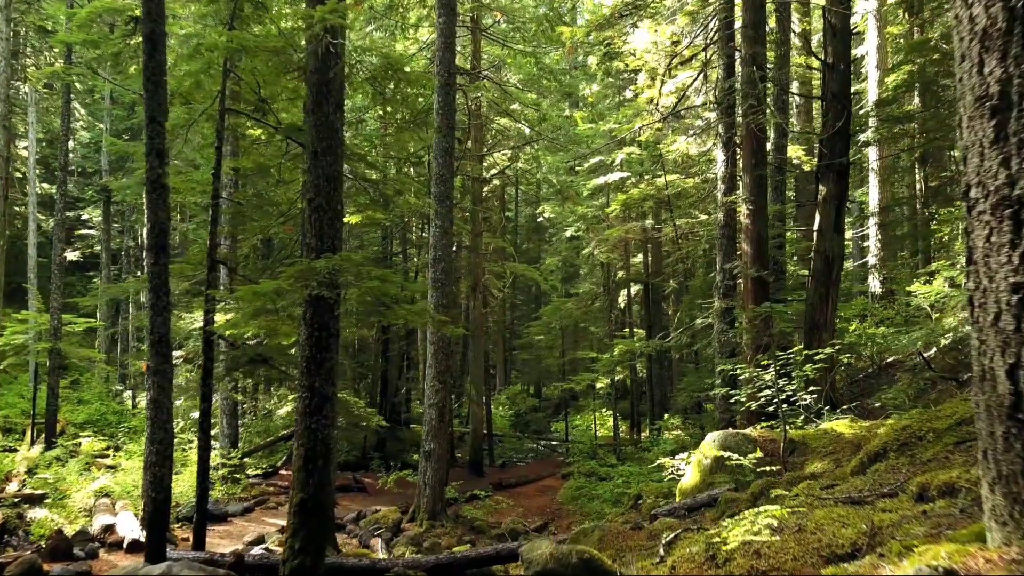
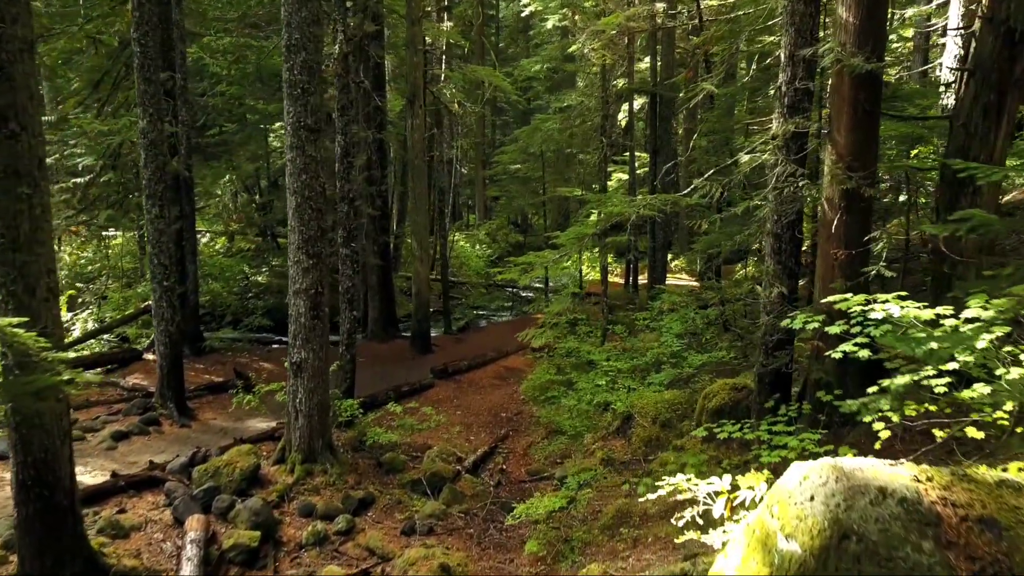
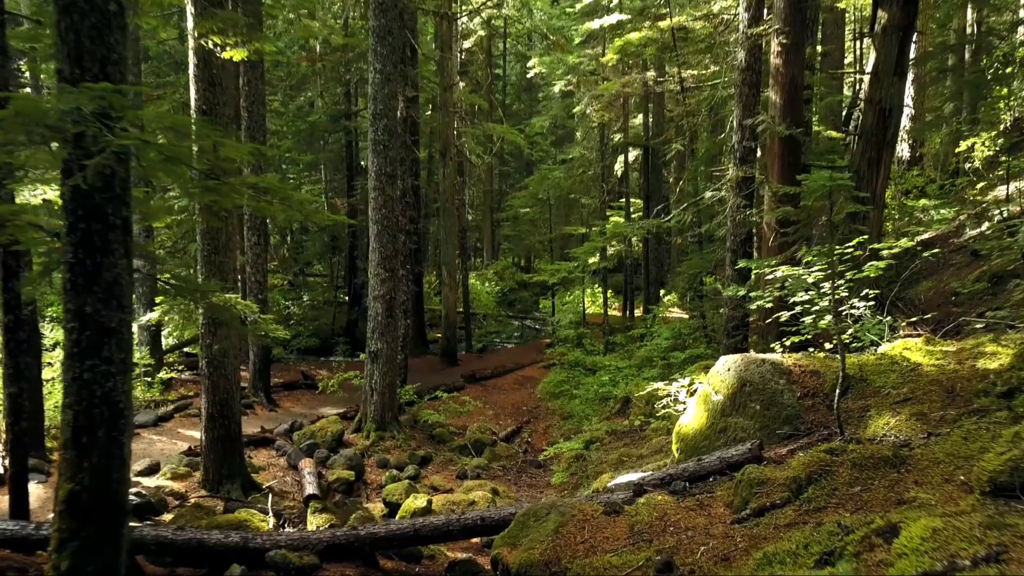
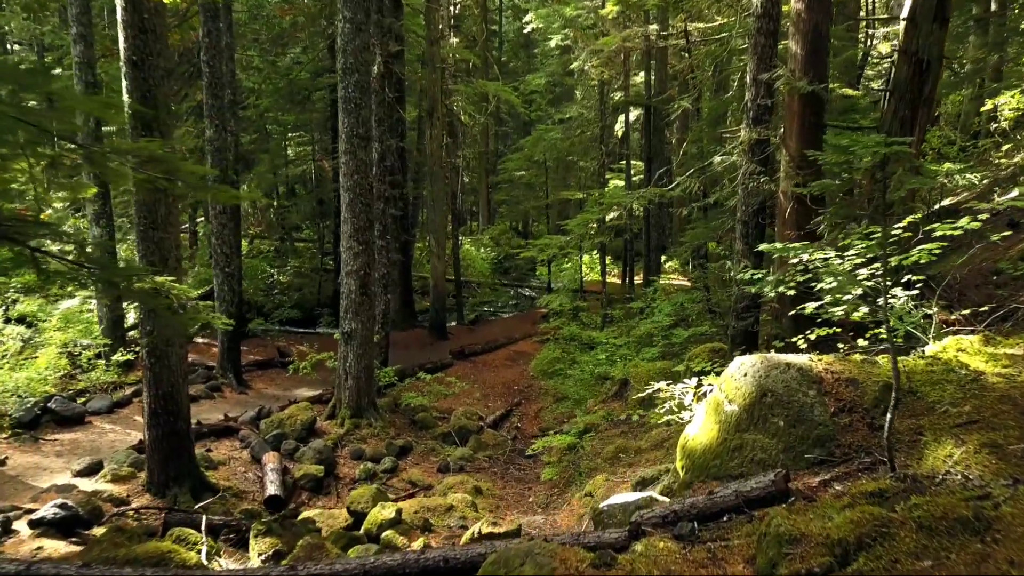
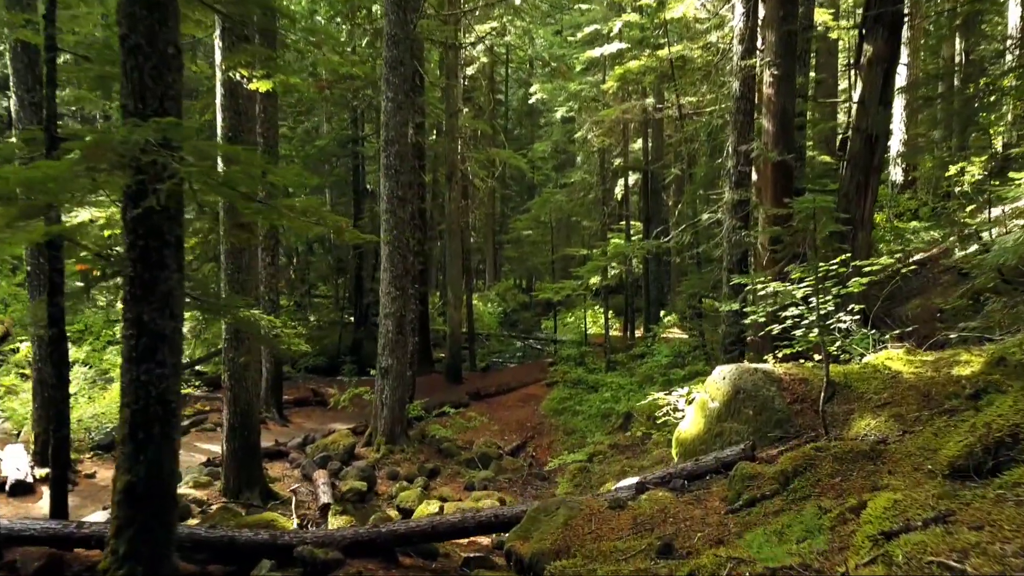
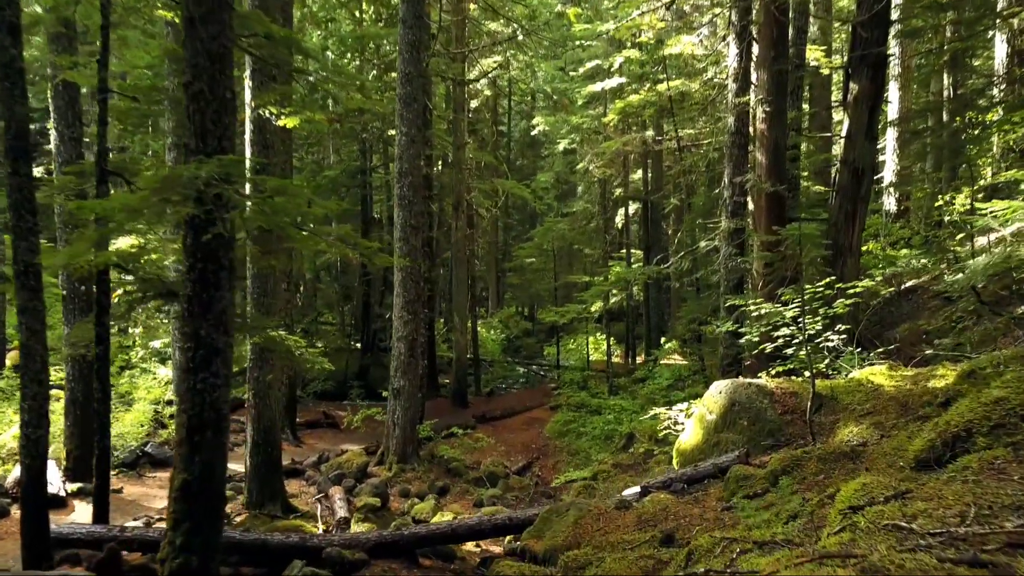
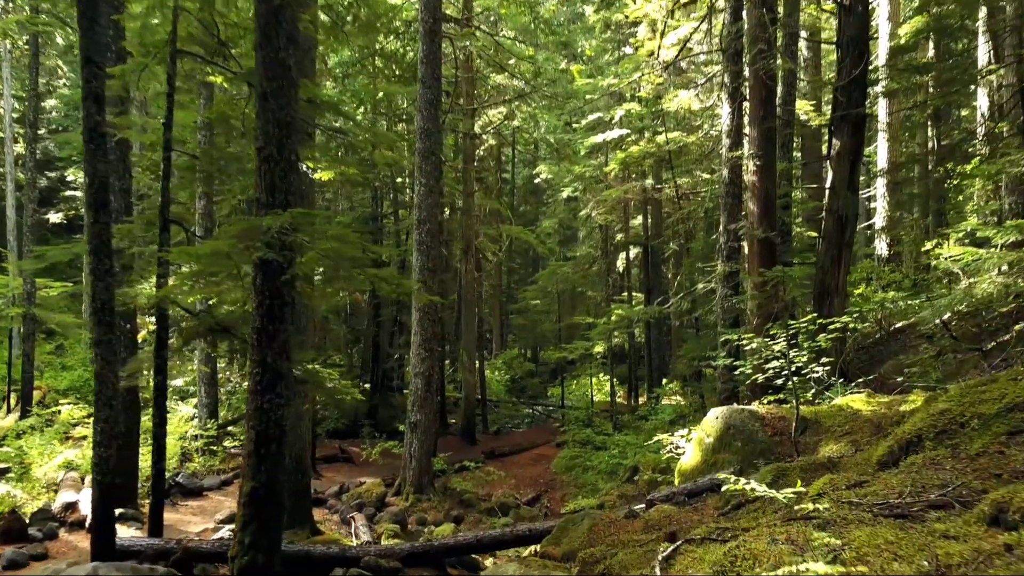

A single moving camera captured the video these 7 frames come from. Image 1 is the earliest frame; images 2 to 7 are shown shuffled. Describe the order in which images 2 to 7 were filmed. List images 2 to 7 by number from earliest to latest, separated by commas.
7, 6, 5, 3, 4, 2
